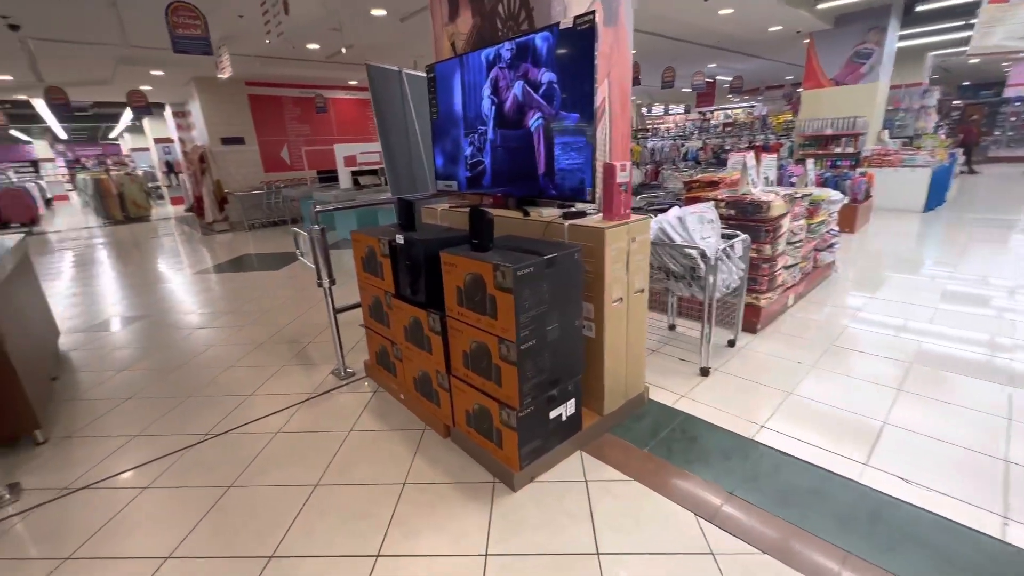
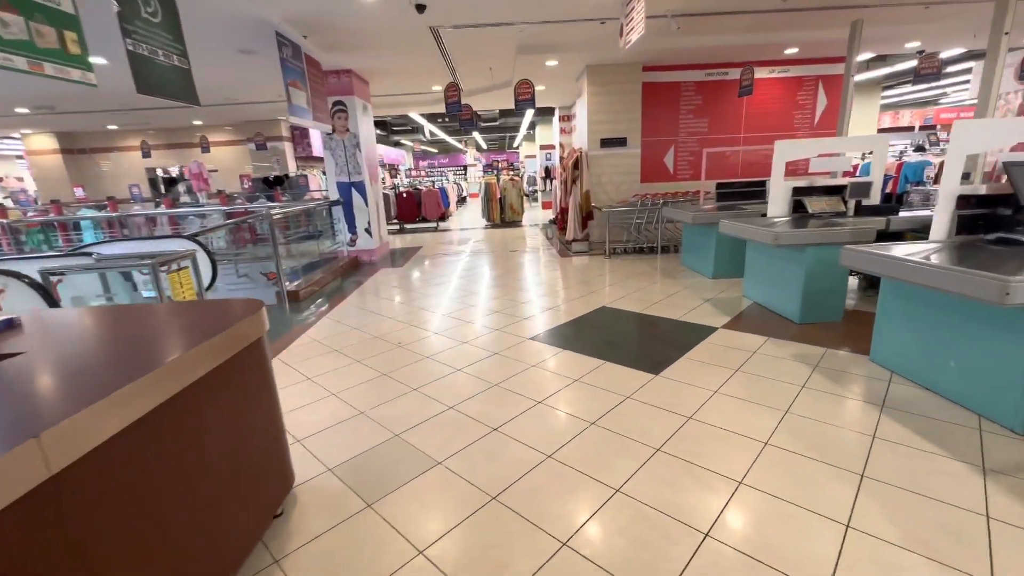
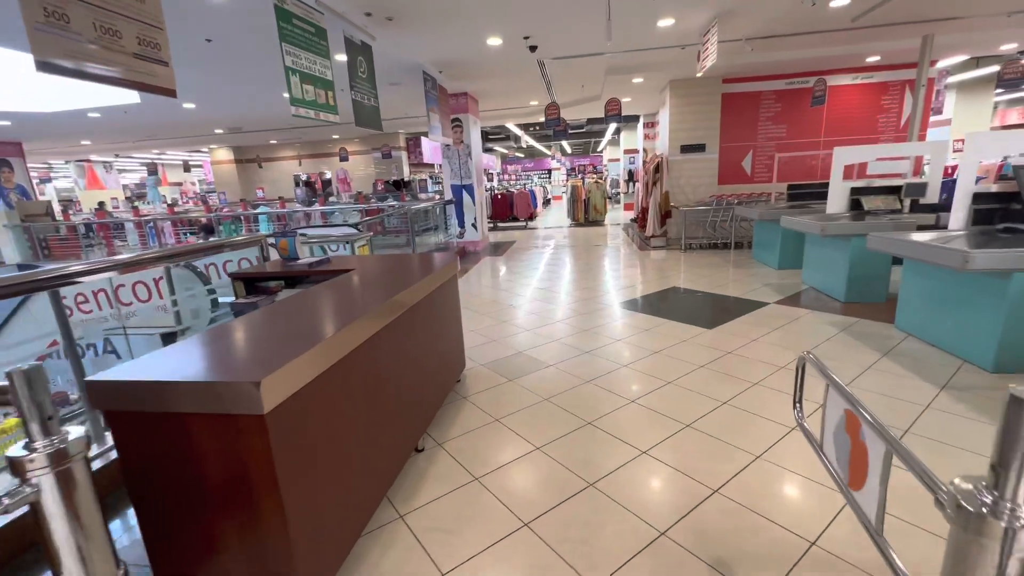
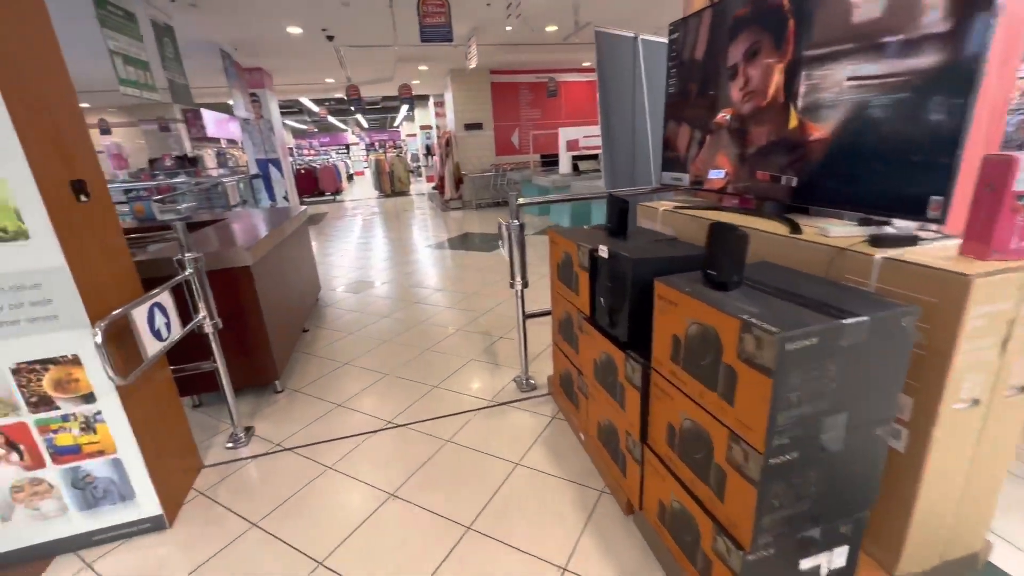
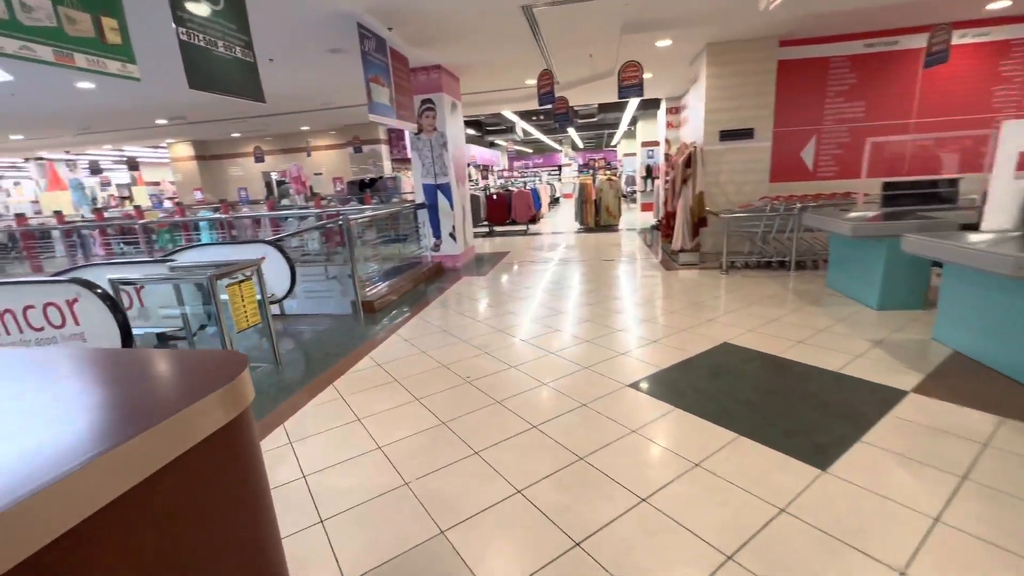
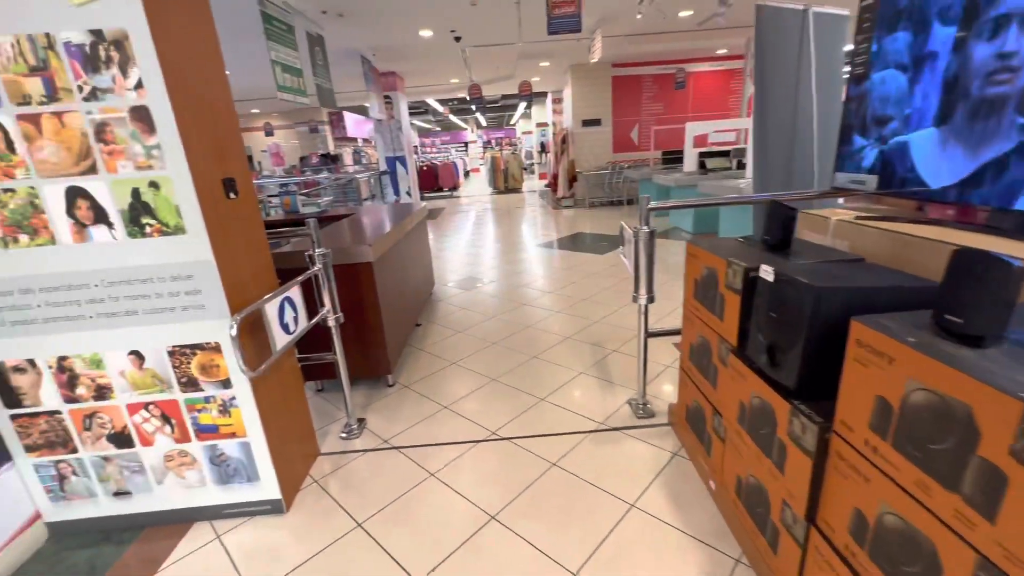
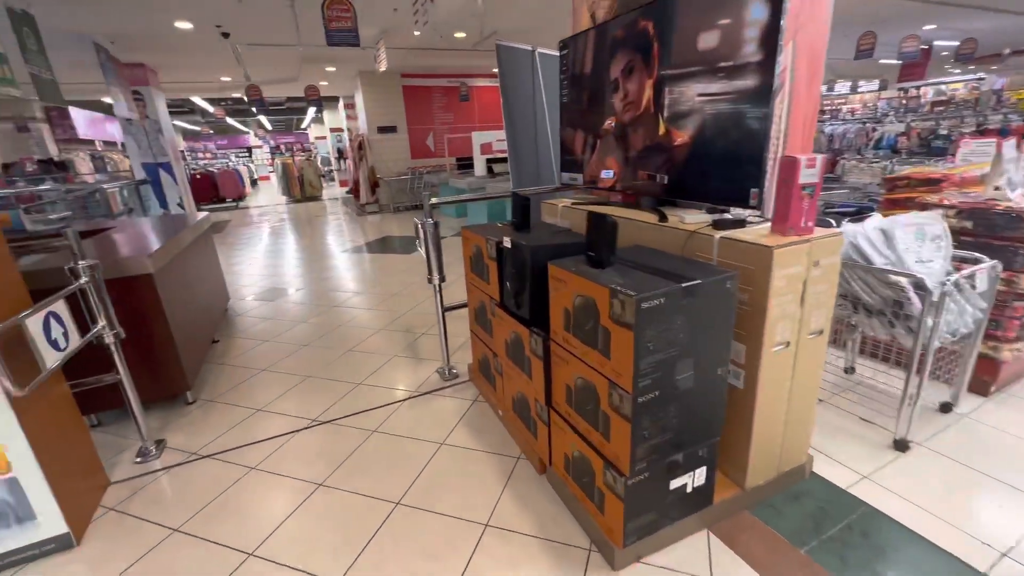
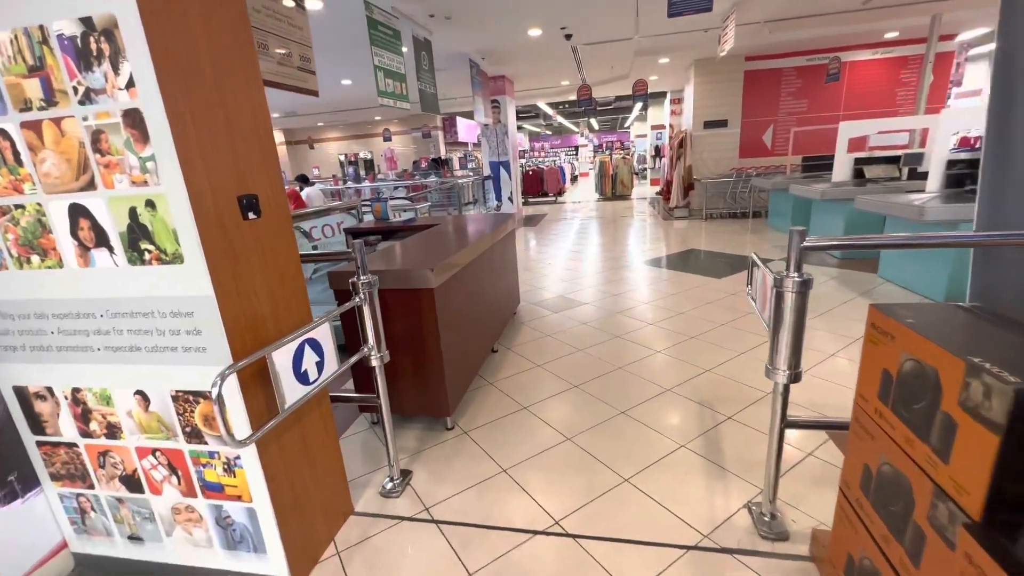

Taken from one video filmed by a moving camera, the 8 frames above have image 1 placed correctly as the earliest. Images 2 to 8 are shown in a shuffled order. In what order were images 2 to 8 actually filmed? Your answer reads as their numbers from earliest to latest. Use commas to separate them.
7, 4, 6, 8, 3, 2, 5
